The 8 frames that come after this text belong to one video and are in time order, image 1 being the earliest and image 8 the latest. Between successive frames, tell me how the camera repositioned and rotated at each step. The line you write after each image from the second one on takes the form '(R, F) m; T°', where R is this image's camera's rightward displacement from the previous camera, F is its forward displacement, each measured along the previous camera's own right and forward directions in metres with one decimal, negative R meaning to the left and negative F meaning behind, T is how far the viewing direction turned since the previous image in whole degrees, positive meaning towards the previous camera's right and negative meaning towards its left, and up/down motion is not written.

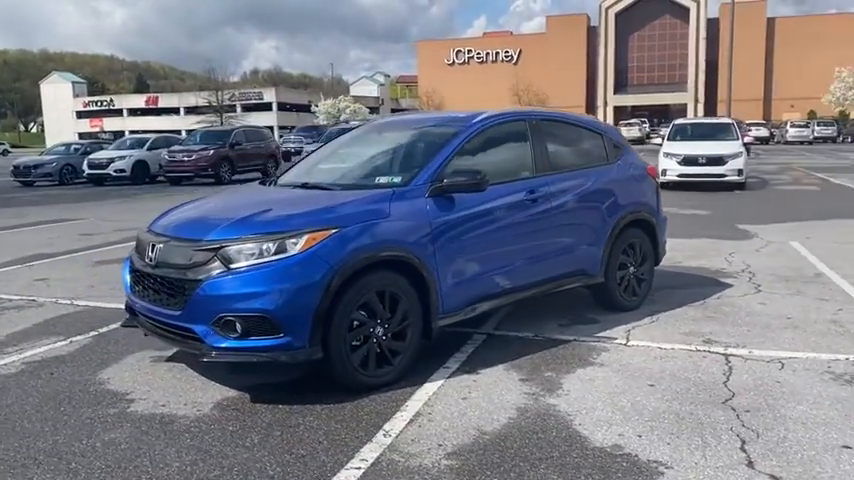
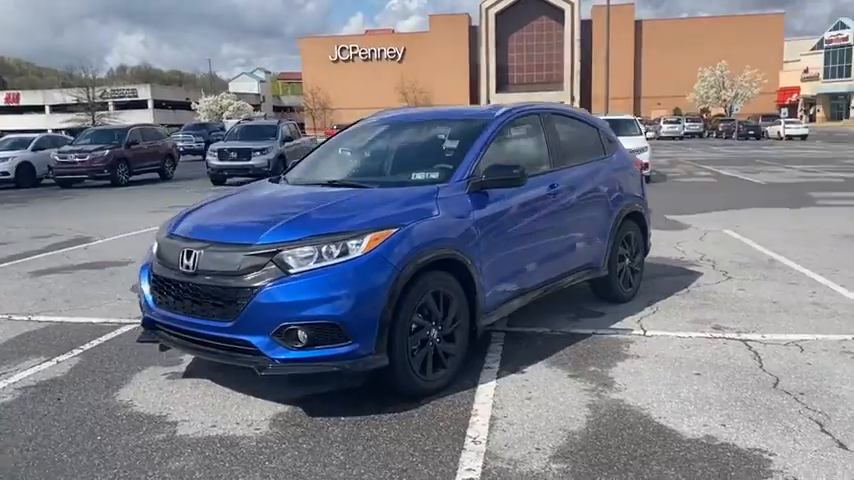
(-1.1, +0.3) m; +9°
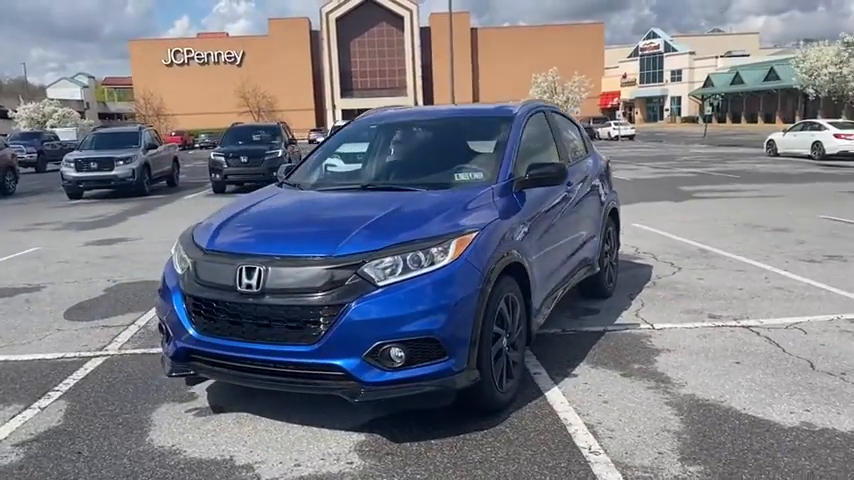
(-1.3, +0.4) m; +12°
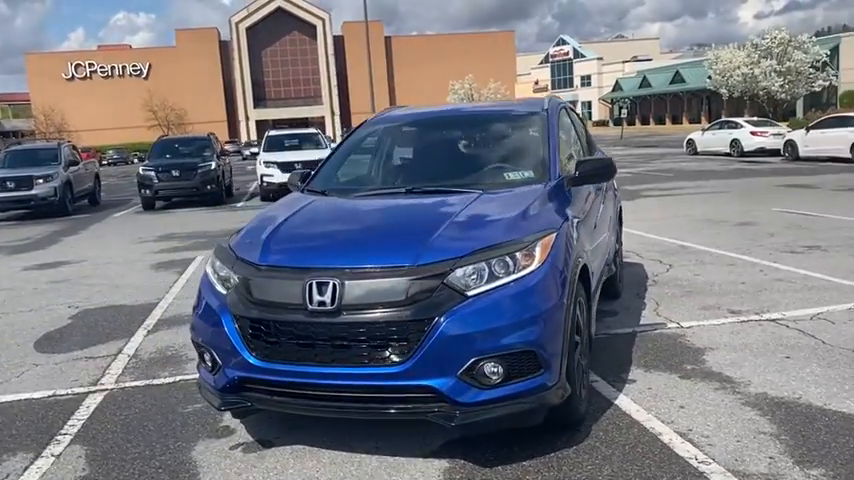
(-0.8, +0.4) m; +6°
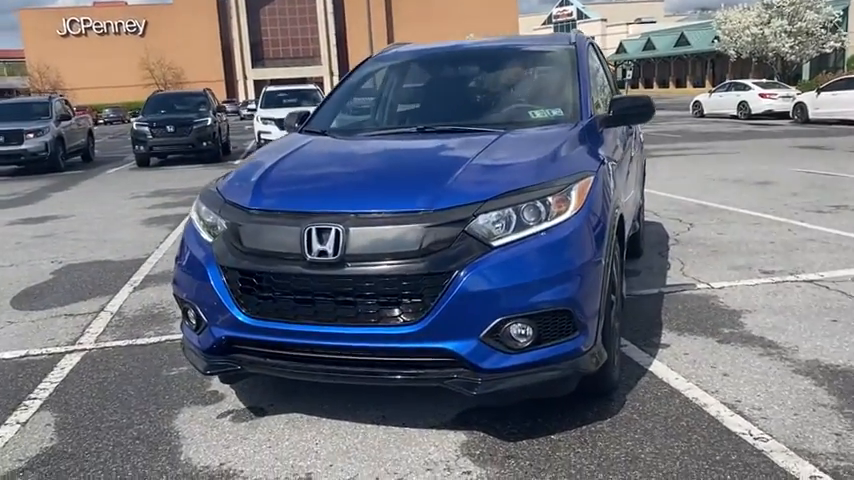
(-0.1, +0.5) m; 0°
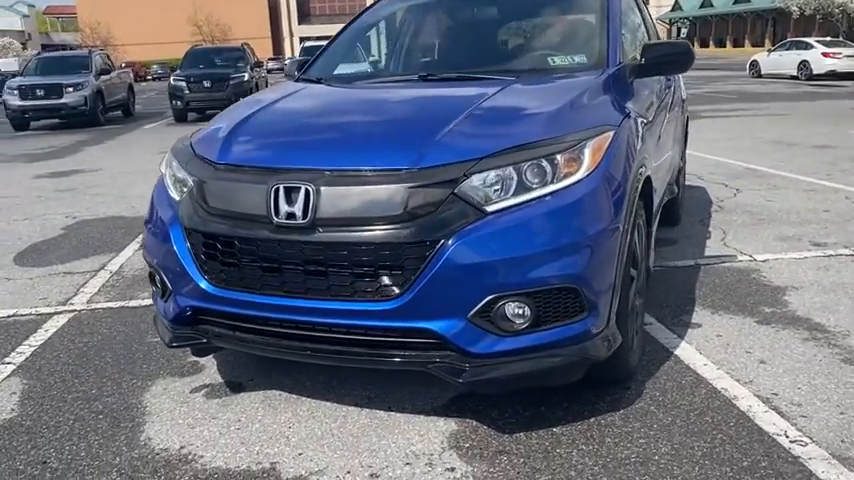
(+0.2, +0.4) m; -3°
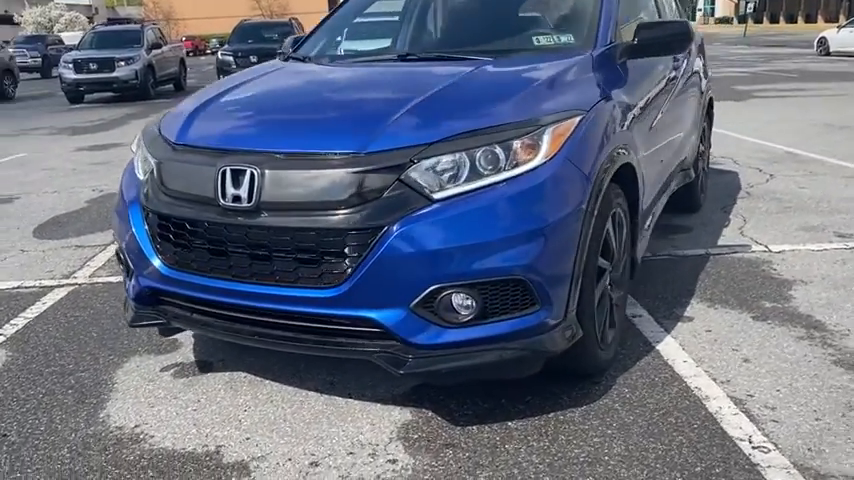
(+0.4, +0.1) m; -4°
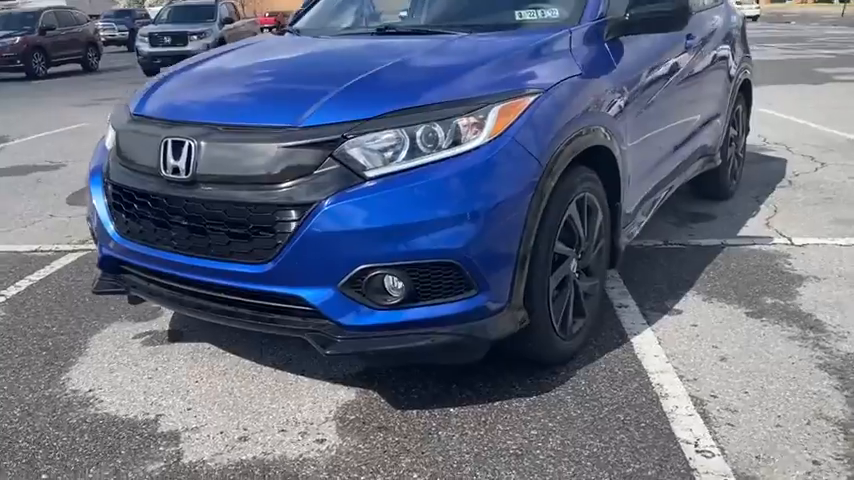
(+0.5, +0.1) m; -6°
